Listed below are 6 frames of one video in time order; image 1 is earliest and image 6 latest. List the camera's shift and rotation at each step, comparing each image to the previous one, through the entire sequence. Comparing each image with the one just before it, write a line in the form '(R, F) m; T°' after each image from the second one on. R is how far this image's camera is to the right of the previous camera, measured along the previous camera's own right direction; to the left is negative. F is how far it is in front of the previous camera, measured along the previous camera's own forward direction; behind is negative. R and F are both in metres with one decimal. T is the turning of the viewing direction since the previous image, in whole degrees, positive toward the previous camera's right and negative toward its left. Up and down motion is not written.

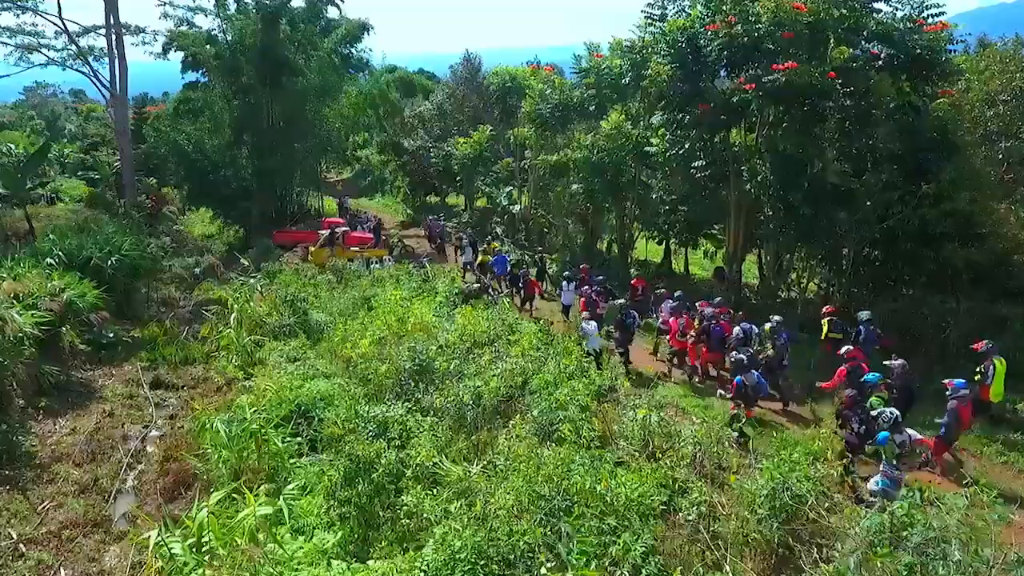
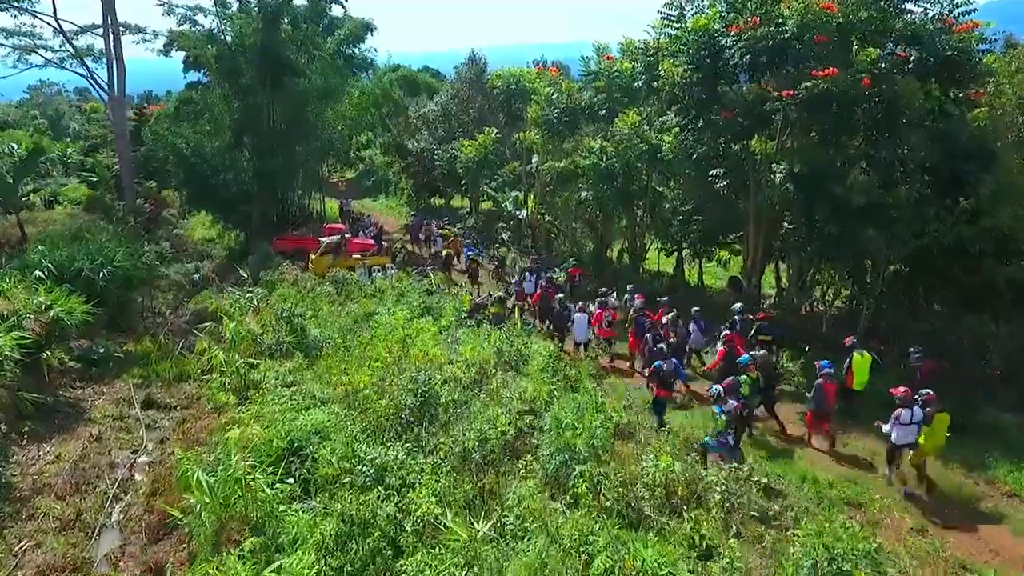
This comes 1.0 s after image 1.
(0.0, +0.7) m; 0°
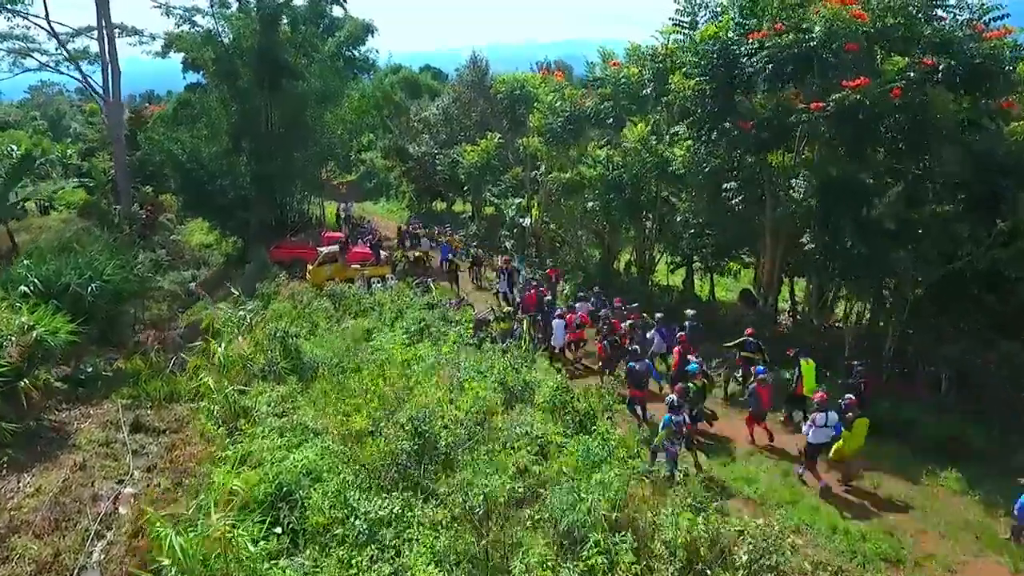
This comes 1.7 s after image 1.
(0.0, +0.6) m; 0°
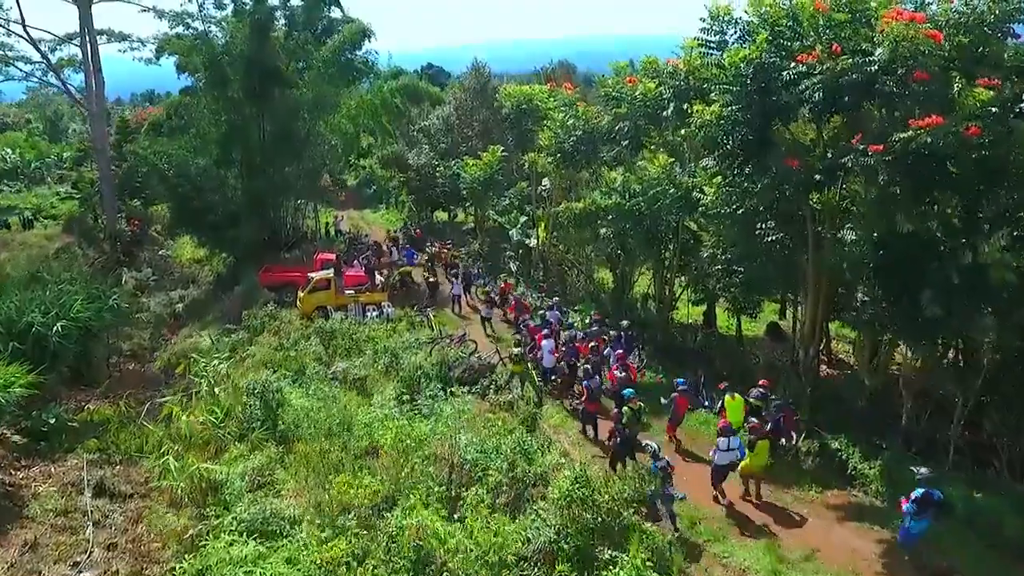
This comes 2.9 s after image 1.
(0.0, +1.5) m; 0°
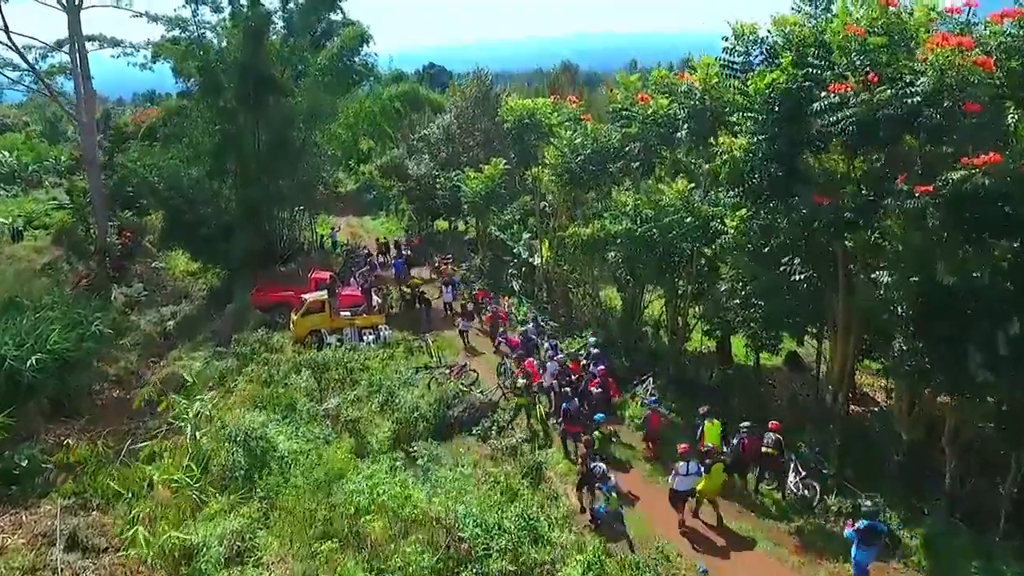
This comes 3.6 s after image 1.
(0.0, +0.9) m; 0°
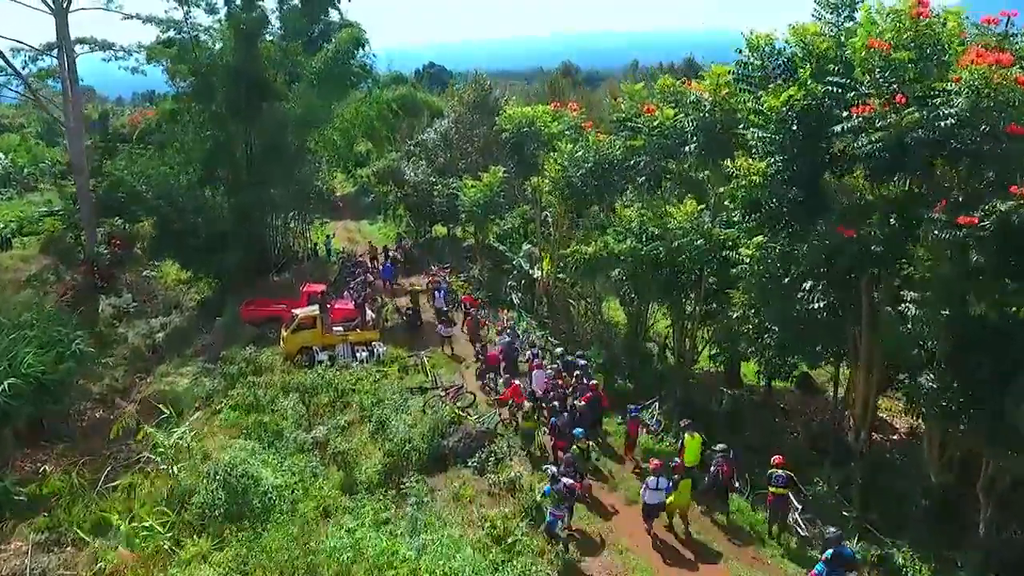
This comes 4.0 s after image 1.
(0.0, +0.7) m; 0°
